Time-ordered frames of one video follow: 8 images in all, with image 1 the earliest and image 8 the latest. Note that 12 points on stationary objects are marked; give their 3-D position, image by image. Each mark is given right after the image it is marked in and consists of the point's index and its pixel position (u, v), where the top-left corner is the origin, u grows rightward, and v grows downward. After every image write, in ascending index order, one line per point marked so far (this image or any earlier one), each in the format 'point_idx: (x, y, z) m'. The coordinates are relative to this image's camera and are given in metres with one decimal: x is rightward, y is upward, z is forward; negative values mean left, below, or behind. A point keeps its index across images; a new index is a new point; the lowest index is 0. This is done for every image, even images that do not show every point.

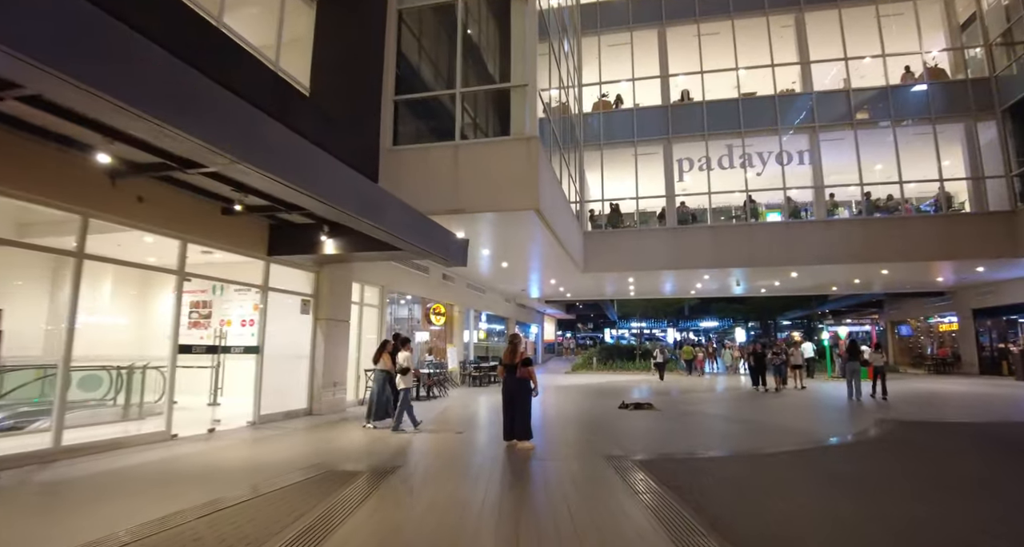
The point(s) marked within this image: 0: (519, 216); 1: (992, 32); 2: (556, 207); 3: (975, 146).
0: (+0.1, +1.2, +10.3) m
1: (+14.8, +7.5, +14.6) m
2: (+1.1, +1.6, +12.6) m
3: (+14.0, +3.9, +14.4) m
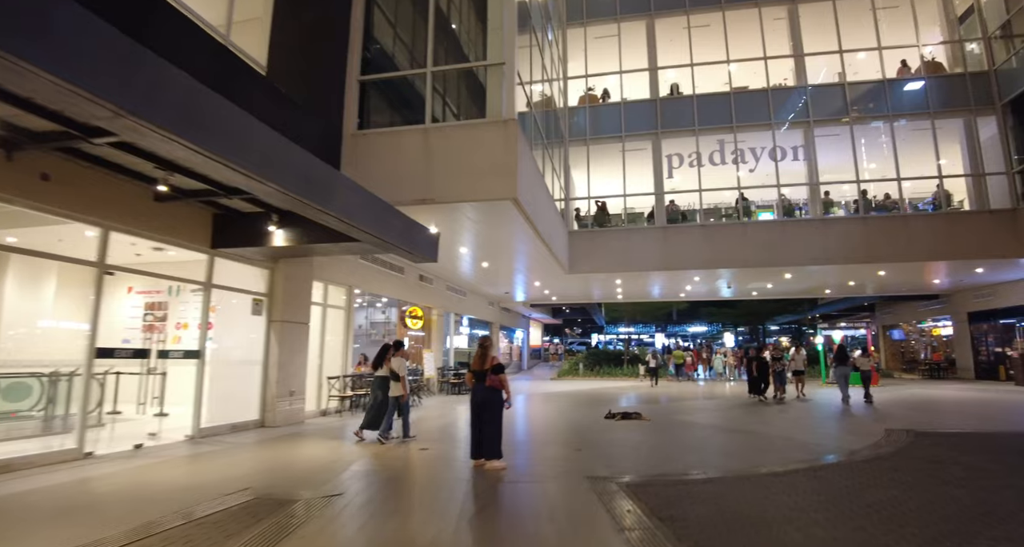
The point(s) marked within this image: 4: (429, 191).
0: (-0.3, +1.2, +9.3) m
1: (+14.2, +7.5, +14.0) m
2: (+0.6, +1.7, +11.6) m
3: (+13.4, +3.9, +13.8) m
4: (-1.6, +1.5, +9.0) m
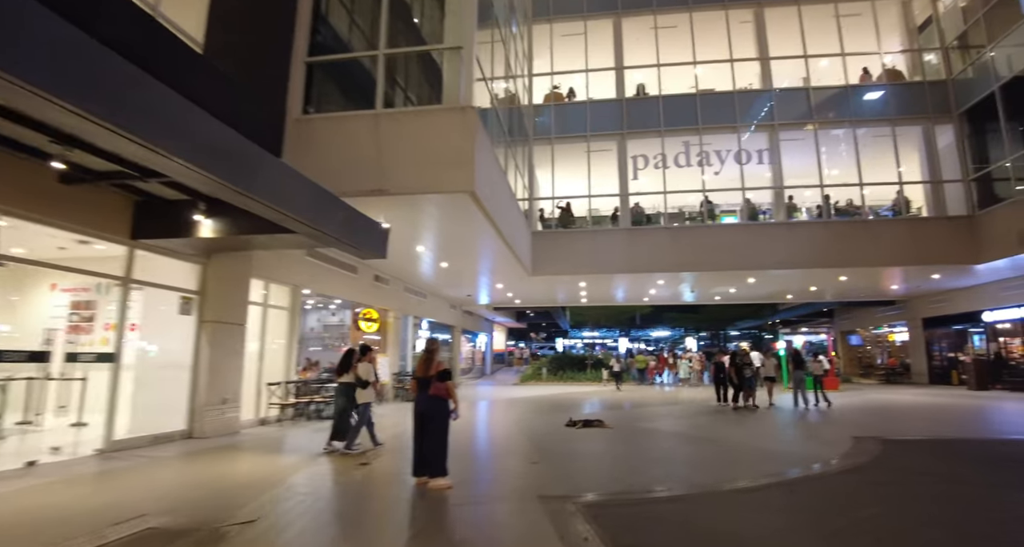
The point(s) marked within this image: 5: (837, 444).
0: (-1.1, +1.3, +8.6) m
1: (+13.1, +7.3, +14.4) m
2: (-0.3, +1.7, +11.0) m
3: (+12.3, +3.7, +14.0) m
4: (-2.3, +1.6, +8.3) m
5: (+5.0, -2.6, +7.4) m
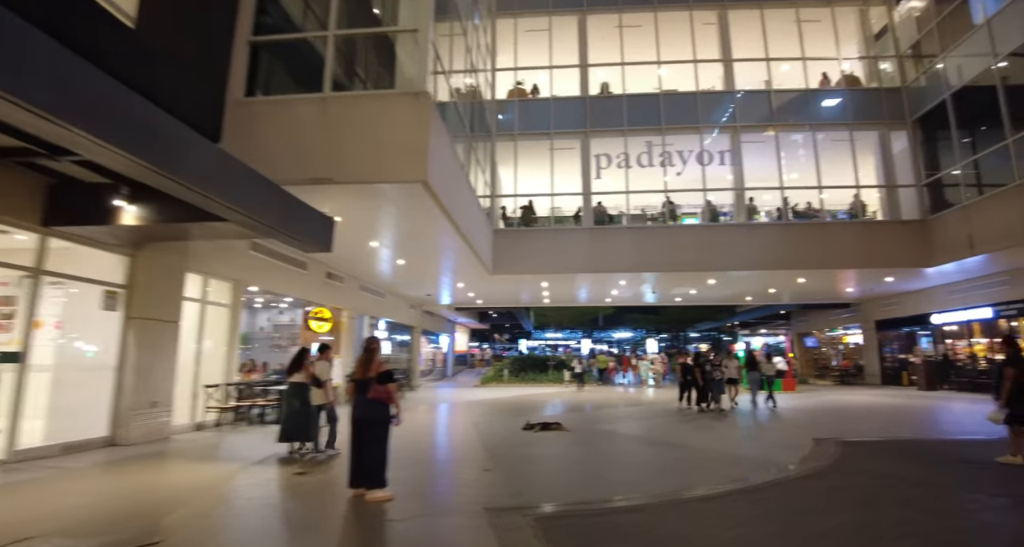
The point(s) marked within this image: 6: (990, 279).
0: (-1.8, +1.4, +8.1) m
1: (+12.1, +7.1, +14.8) m
2: (-1.2, +1.8, +10.5) m
3: (+11.3, +3.6, +14.4) m
4: (-3.0, +1.7, +7.7) m
5: (+4.3, -2.6, +7.3) m
6: (+13.8, -0.1, +13.8) m
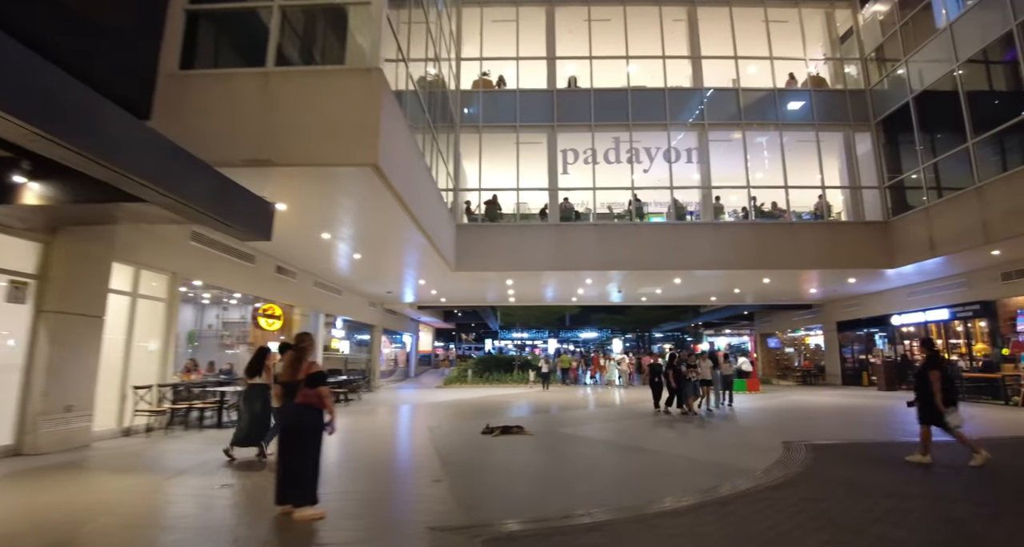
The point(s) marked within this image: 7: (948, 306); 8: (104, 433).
0: (-2.4, +1.5, +7.5) m
1: (+11.1, +7.1, +15.0) m
2: (-2.0, +1.9, +9.9) m
3: (+10.3, +3.5, +14.5) m
4: (-3.6, +1.8, +7.0) m
5: (+3.7, -2.6, +7.0) m
6: (+12.8, -0.2, +14.1) m
7: (+12.8, -0.9, +14.2) m
8: (-7.6, -3.0, +9.0) m
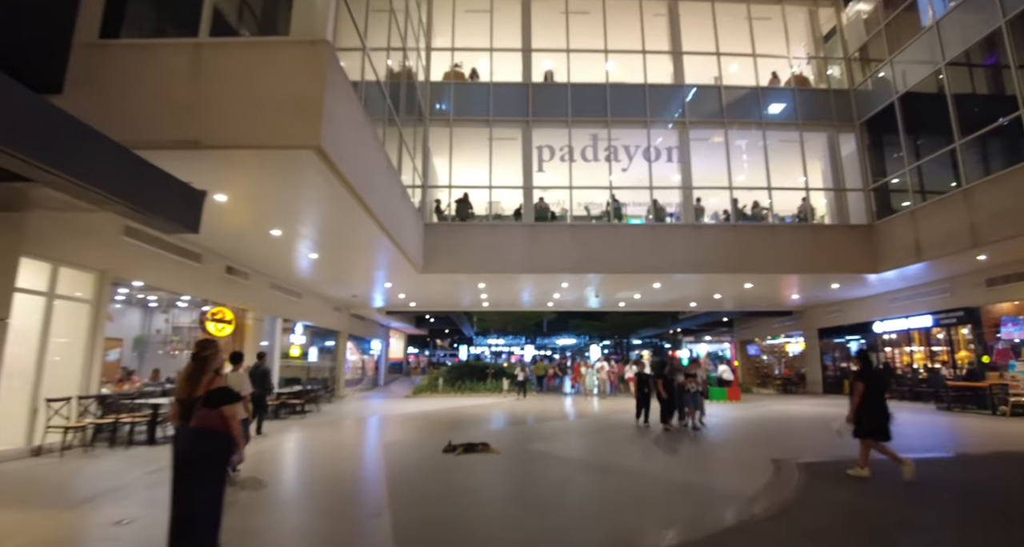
0: (-2.9, +1.5, +6.6) m
1: (+10.3, +6.9, +14.8) m
2: (-2.5, +1.8, +9.1) m
3: (+9.5, +3.4, +14.3) m
4: (-4.0, +1.8, +6.1) m
5: (+3.2, -2.6, +6.4) m
6: (+12.0, -0.4, +13.9) m
7: (+12.0, -1.1, +14.0) m
8: (-8.2, -3.0, +7.9) m
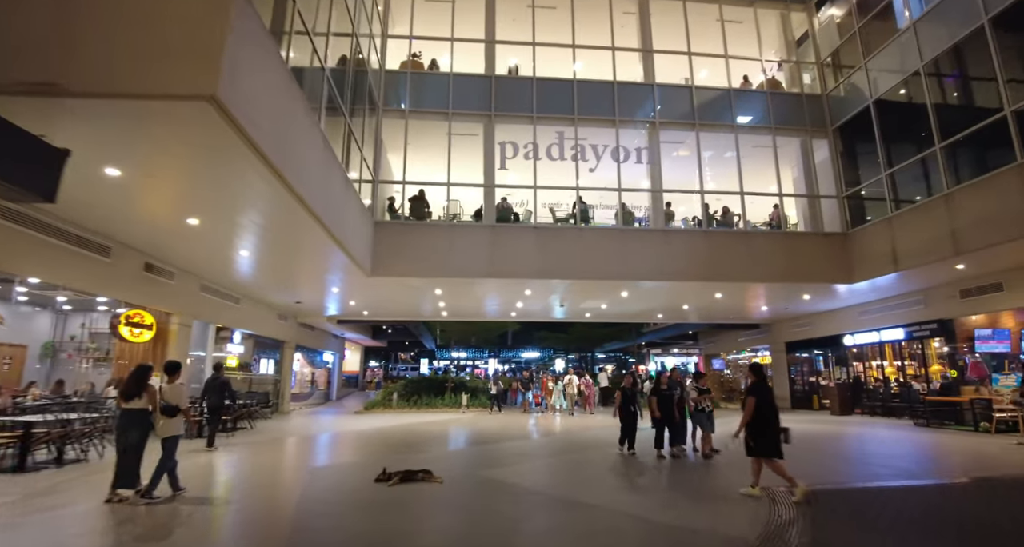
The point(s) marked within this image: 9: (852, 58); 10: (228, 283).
0: (-3.5, +1.6, +5.5) m
1: (+9.3, +6.5, +14.7) m
2: (-3.3, +1.9, +8.0) m
3: (+8.4, +3.0, +14.0) m
4: (-4.6, +2.0, +4.9) m
5: (+2.6, -2.6, +5.5) m
6: (+10.9, -0.7, +13.6) m
7: (+10.9, -1.5, +13.7) m
8: (-8.9, -2.8, +6.3) m
9: (+9.3, +5.9, +13.5) m
10: (-7.9, -0.3, +13.6) m
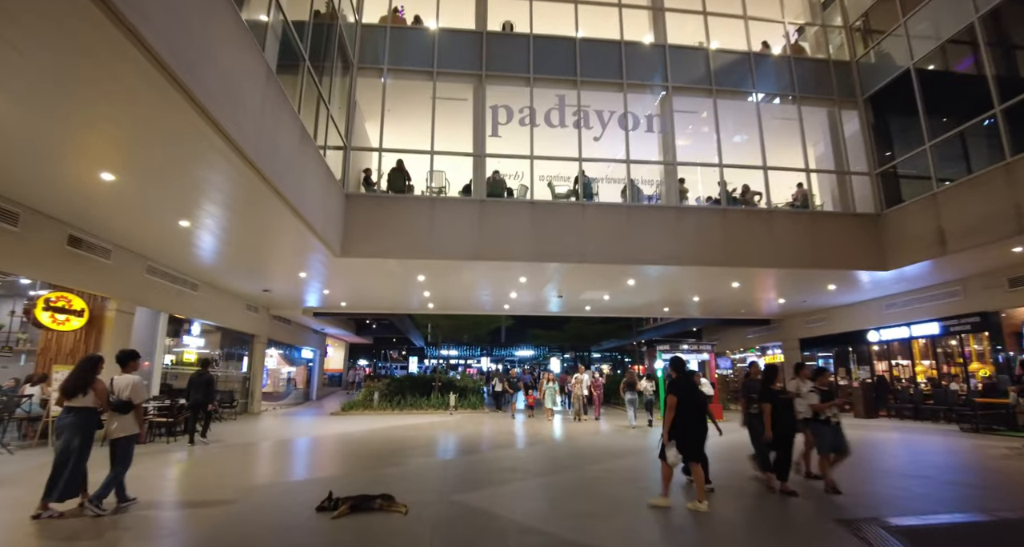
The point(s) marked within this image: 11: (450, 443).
0: (-3.5, +2.0, +4.1) m
1: (+9.1, +6.8, +13.5) m
2: (-3.3, +2.2, +6.6) m
3: (+8.3, +3.3, +12.8) m
4: (-4.6, +2.4, +3.5) m
5: (+2.5, -2.3, +4.2) m
6: (+10.7, -0.5, +12.5) m
7: (+10.7, -1.2, +12.5) m
8: (-9.0, -2.4, +4.8) m
9: (+9.2, +6.2, +12.3) m
10: (-8.1, +0.1, +12.1) m
11: (-1.9, -4.3, +12.4) m
